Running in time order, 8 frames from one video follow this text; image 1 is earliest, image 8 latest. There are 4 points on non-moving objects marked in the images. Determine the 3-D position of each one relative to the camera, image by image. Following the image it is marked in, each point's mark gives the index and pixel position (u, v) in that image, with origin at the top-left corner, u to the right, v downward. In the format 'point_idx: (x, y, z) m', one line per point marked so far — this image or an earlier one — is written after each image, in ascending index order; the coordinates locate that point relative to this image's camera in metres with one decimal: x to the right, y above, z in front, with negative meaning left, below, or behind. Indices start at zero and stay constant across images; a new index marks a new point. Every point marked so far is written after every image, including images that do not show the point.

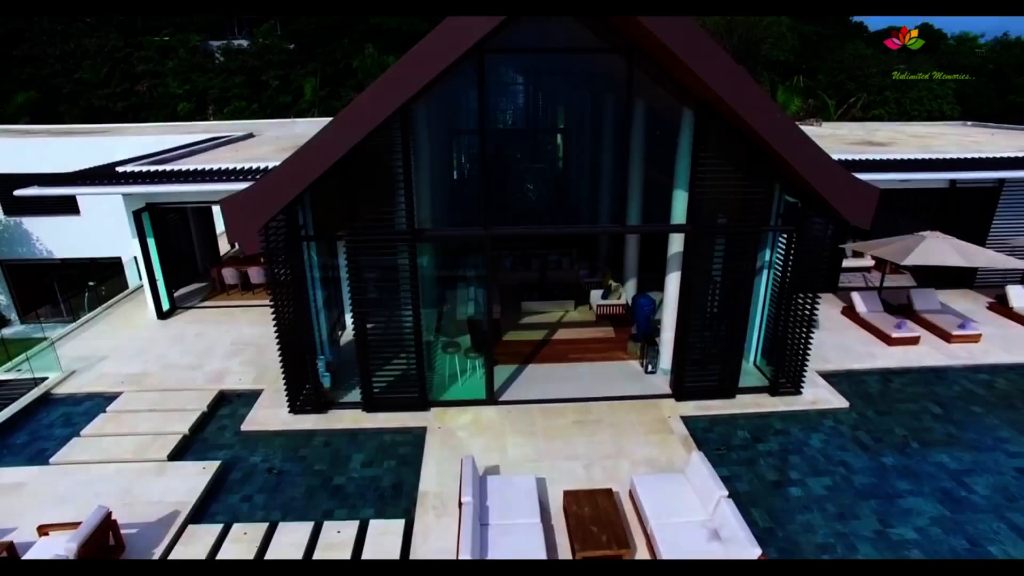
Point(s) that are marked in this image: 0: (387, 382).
0: (-1.9, -1.4, +10.4) m
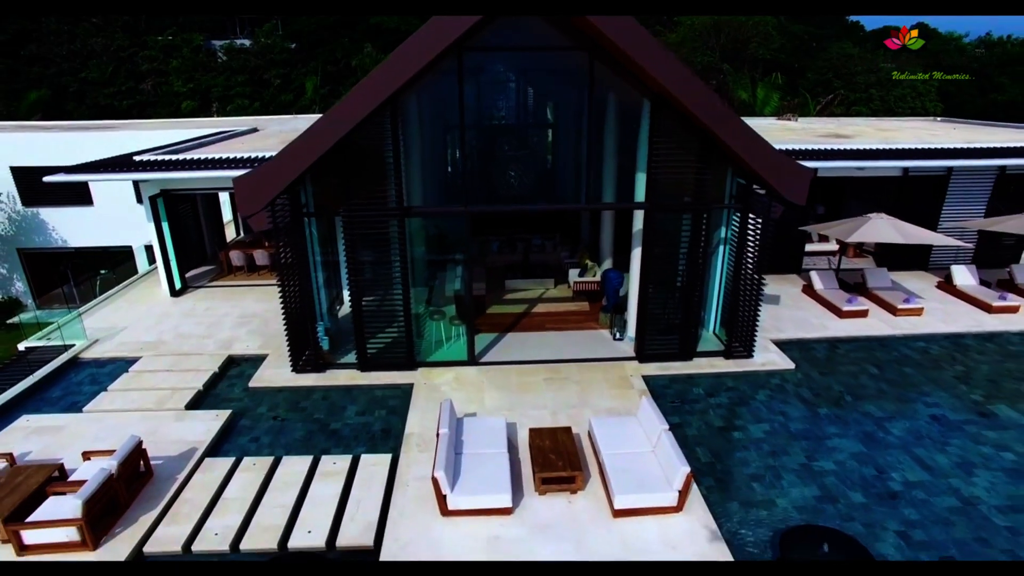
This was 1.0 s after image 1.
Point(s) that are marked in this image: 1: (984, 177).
0: (-2.3, -1.0, +11.5) m
1: (+10.8, +2.5, +15.1) m
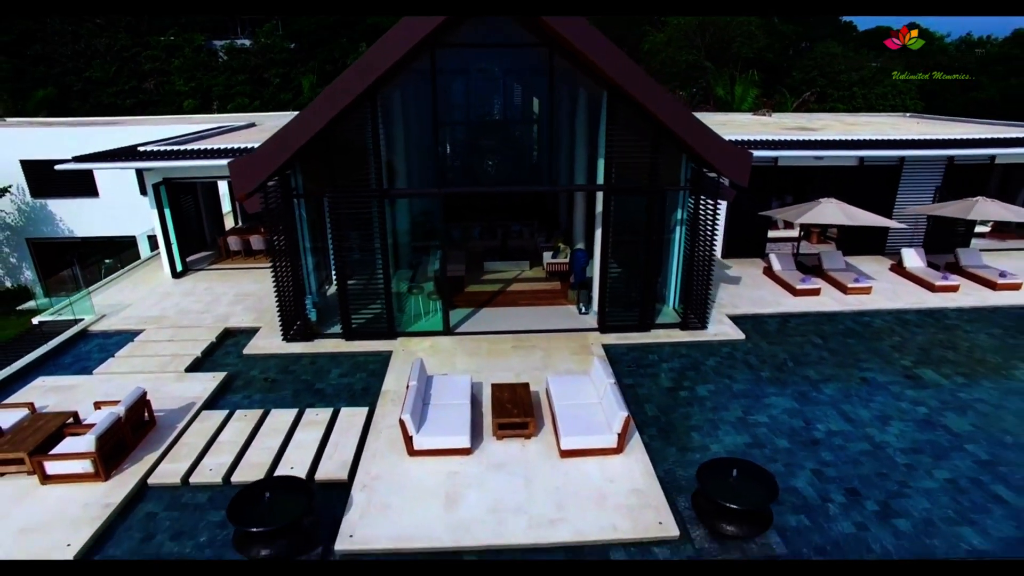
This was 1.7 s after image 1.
0: (-2.8, -0.5, +12.5) m
1: (+10.3, +3.0, +16.0) m
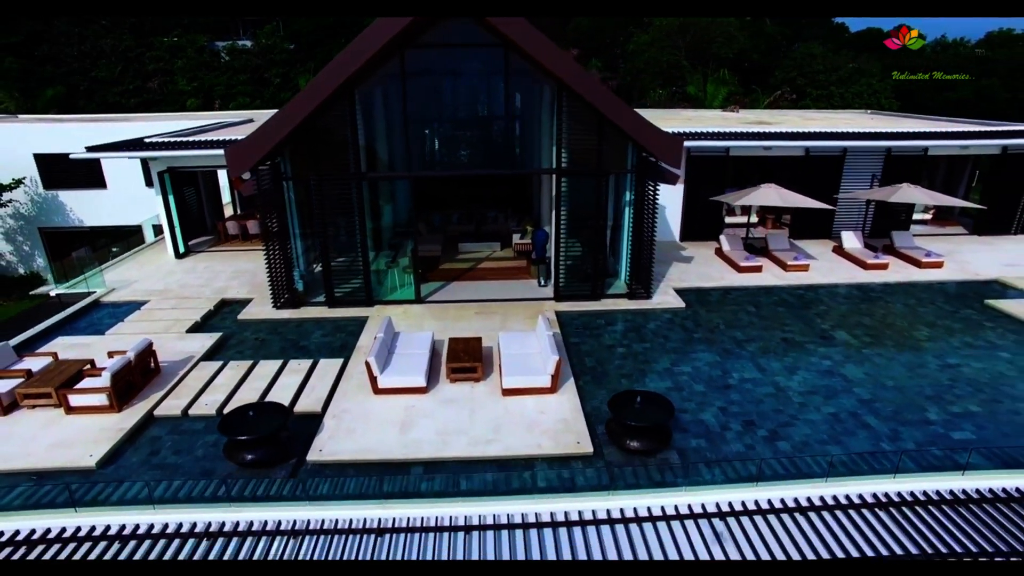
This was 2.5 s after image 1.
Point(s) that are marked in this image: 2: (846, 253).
0: (-3.5, 0.0, +14.0) m
1: (+9.6, +3.5, +17.5) m
2: (+8.4, +0.9, +16.7) m
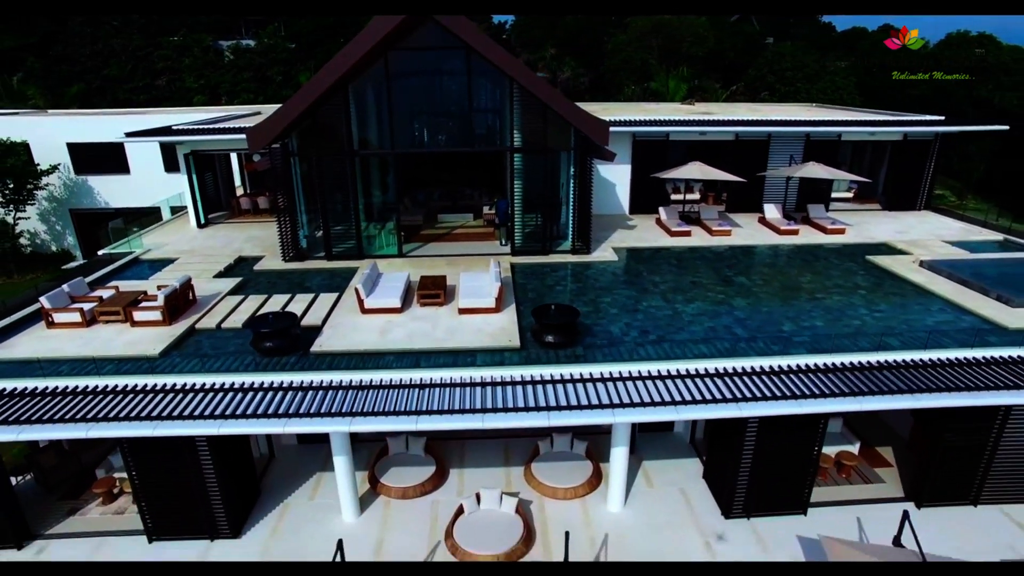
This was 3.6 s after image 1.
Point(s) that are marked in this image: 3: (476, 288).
0: (-4.3, +1.1, +17.0) m
1: (+8.7, +4.6, +20.4) m
2: (+7.6, +2.0, +19.7) m
3: (-0.7, 0.0, +13.0) m
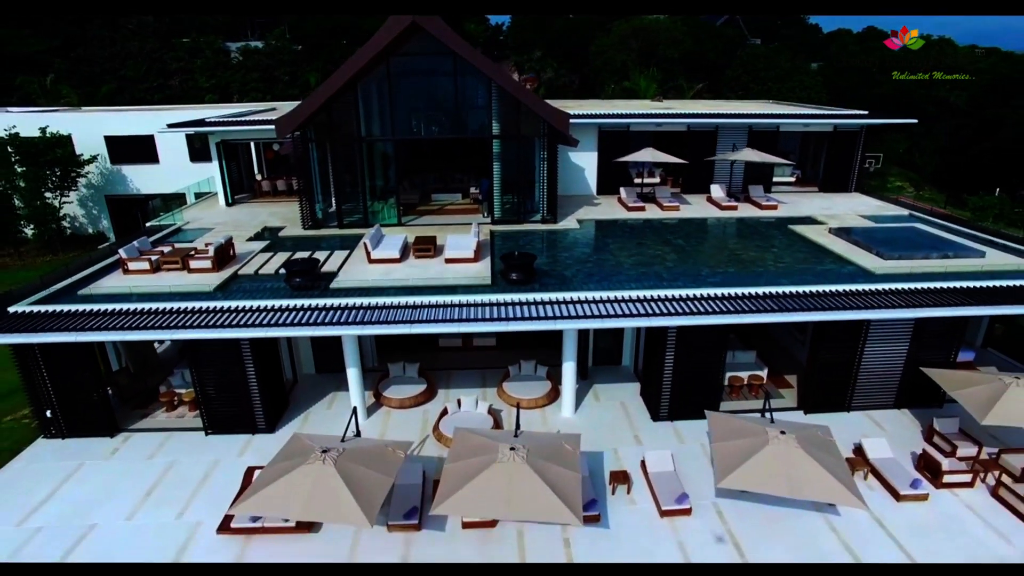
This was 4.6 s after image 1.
0: (-4.9, +2.1, +20.4) m
1: (+8.1, +5.7, +23.8) m
2: (+7.0, +3.1, +23.0) m
3: (-1.3, +1.1, +16.4) m
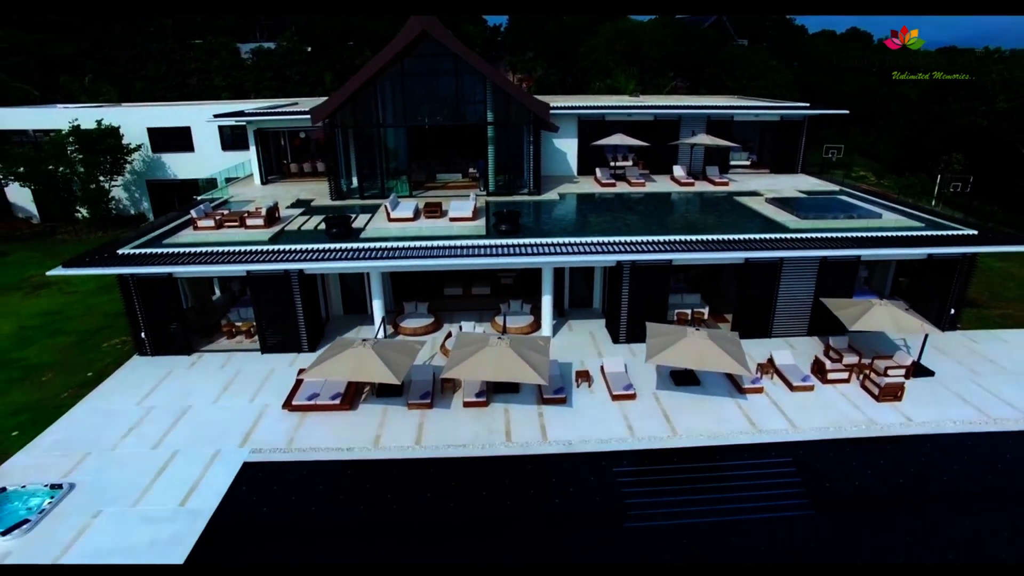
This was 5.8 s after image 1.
0: (-5.2, +3.5, +24.4) m
1: (+7.8, +7.1, +27.9) m
2: (+6.7, +4.5, +27.1) m
3: (-1.6, +2.5, +20.4) m
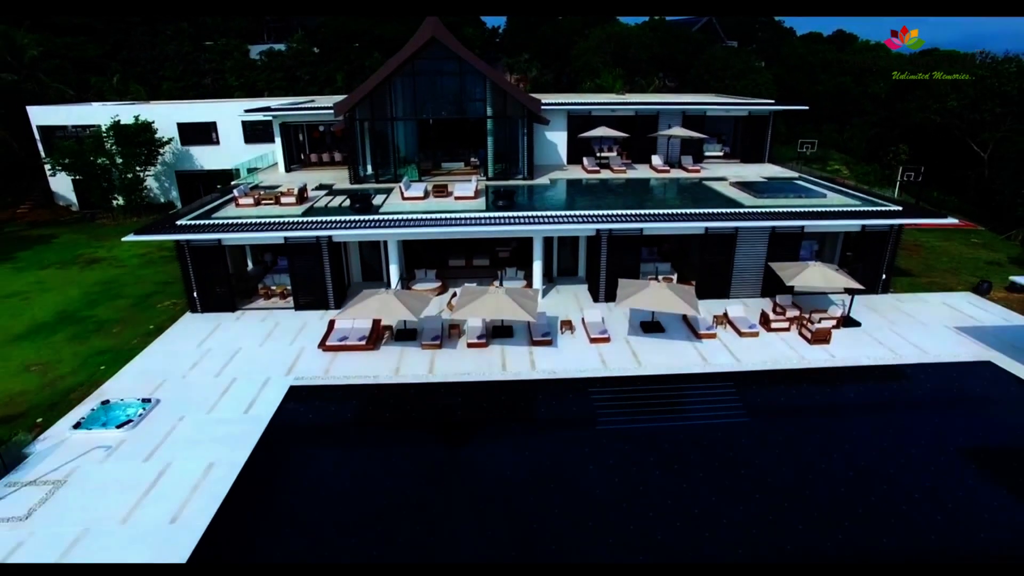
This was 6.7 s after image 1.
0: (-5.4, +4.6, +27.8) m
1: (+7.7, +8.2, +31.2) m
2: (+6.5, +5.6, +30.4) m
3: (-1.7, +3.6, +23.7) m
